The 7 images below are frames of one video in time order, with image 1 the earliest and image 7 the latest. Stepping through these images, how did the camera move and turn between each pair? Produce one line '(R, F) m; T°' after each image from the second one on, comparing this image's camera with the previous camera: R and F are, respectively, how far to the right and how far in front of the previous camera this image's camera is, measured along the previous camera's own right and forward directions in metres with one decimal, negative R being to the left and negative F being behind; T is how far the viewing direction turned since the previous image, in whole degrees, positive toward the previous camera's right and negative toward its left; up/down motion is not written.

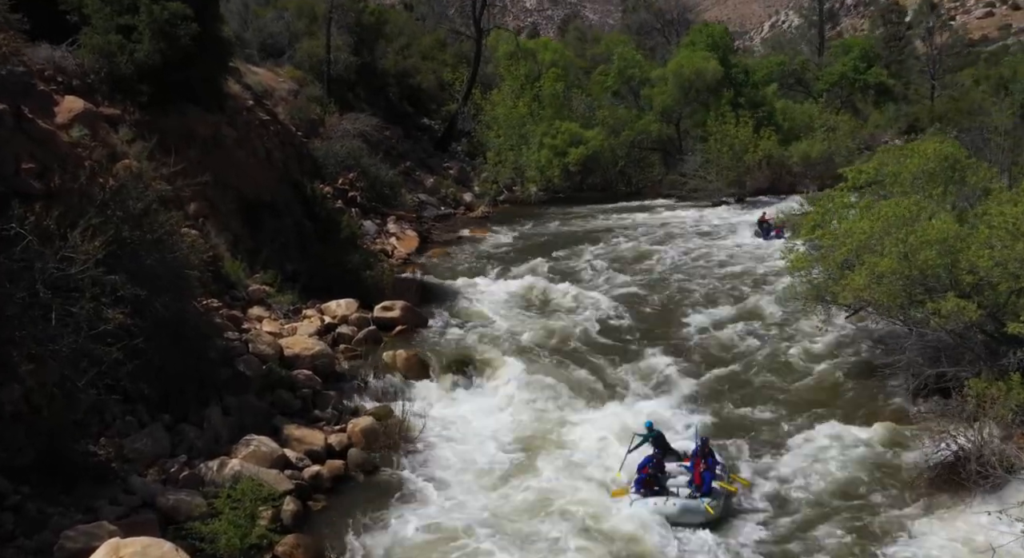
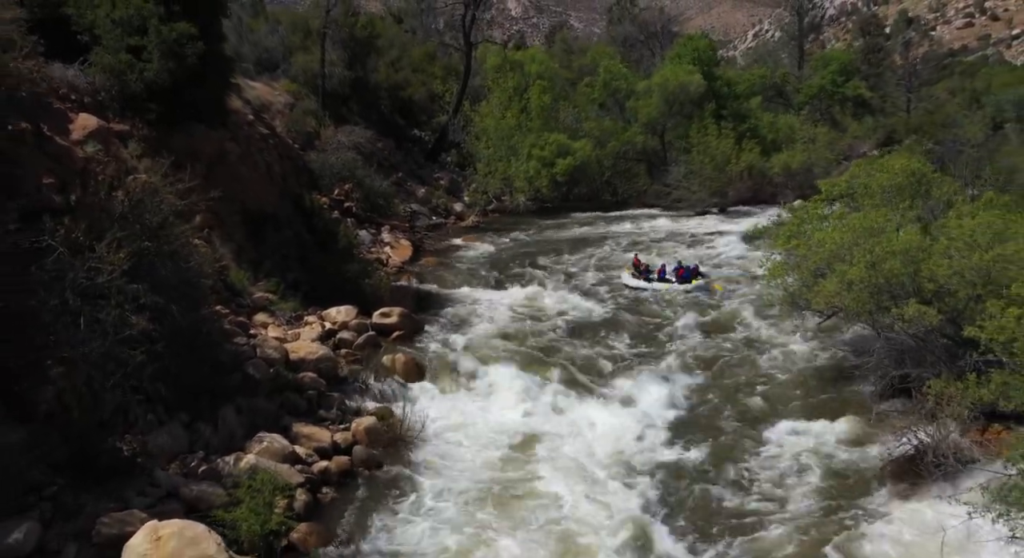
(-0.1, -0.7) m; +1°
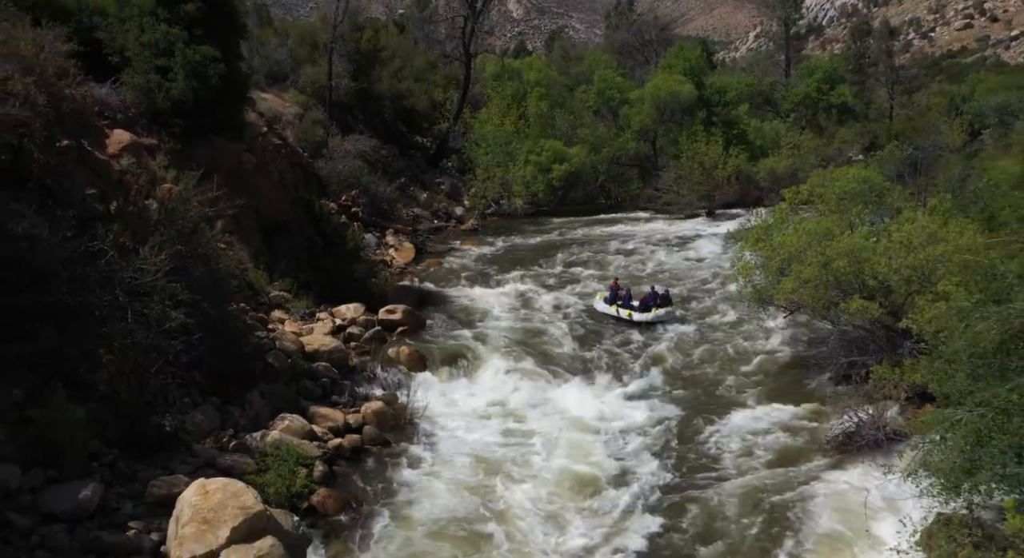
(+0.1, -1.3) m; 0°
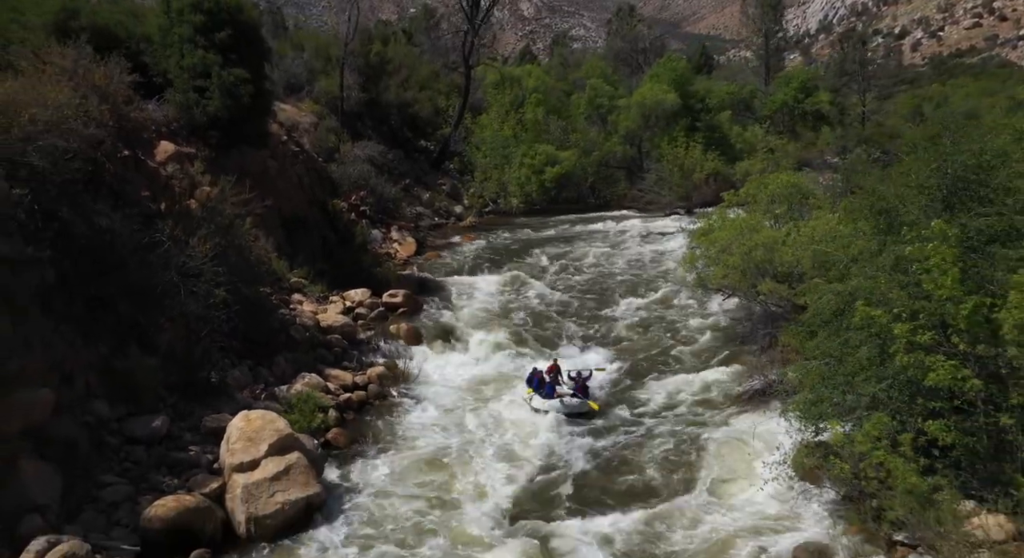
(+0.5, -2.5) m; -1°
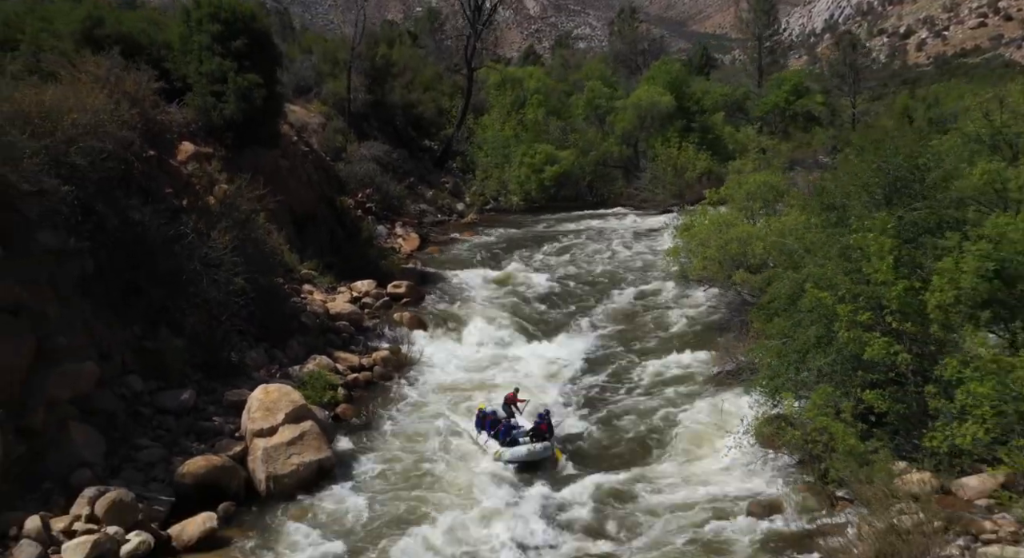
(+0.2, -1.2) m; 0°
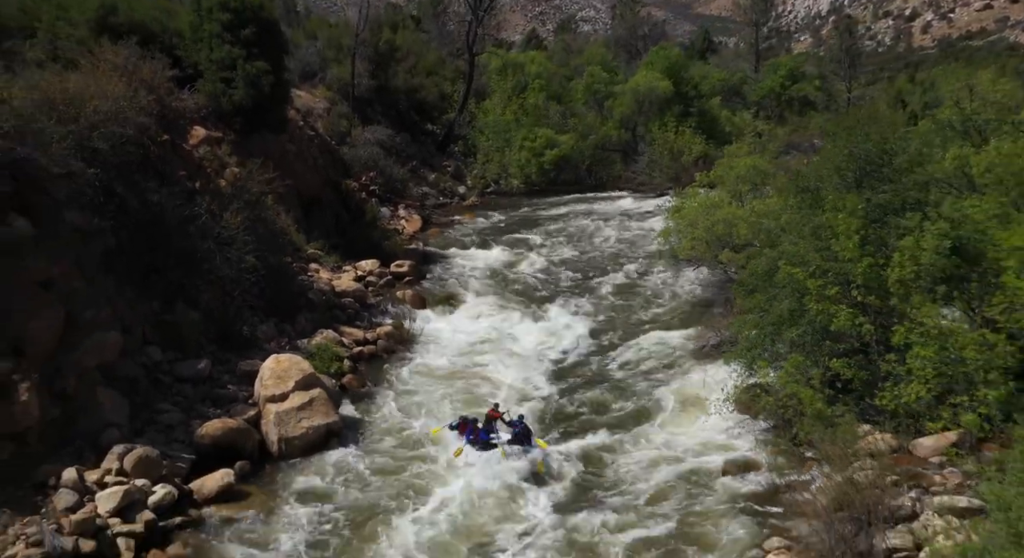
(+0.1, -0.8) m; 0°
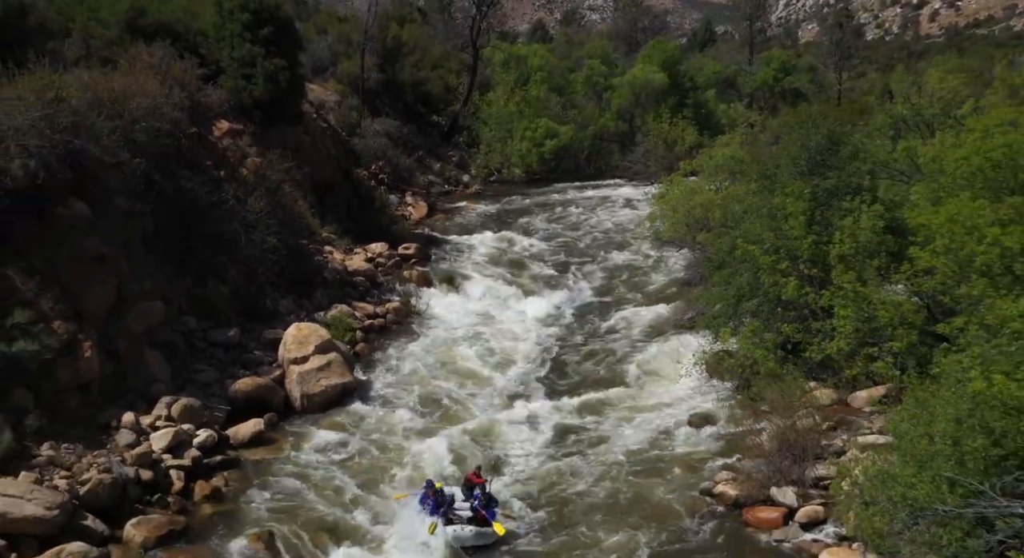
(+0.2, -1.5) m; -1°
